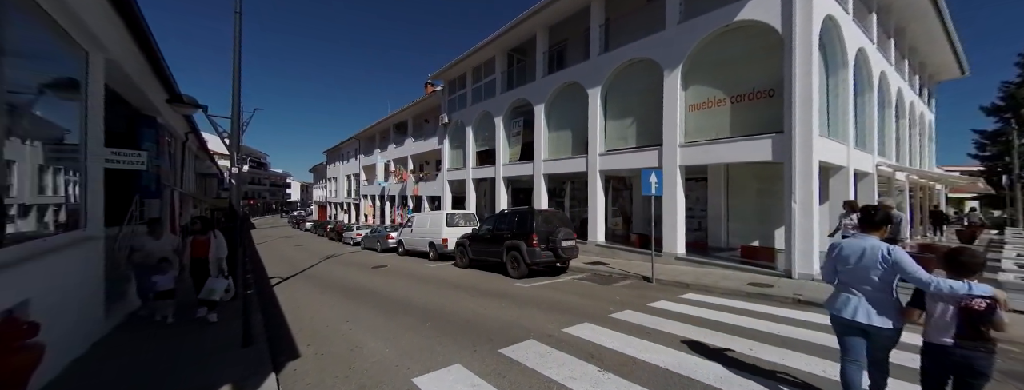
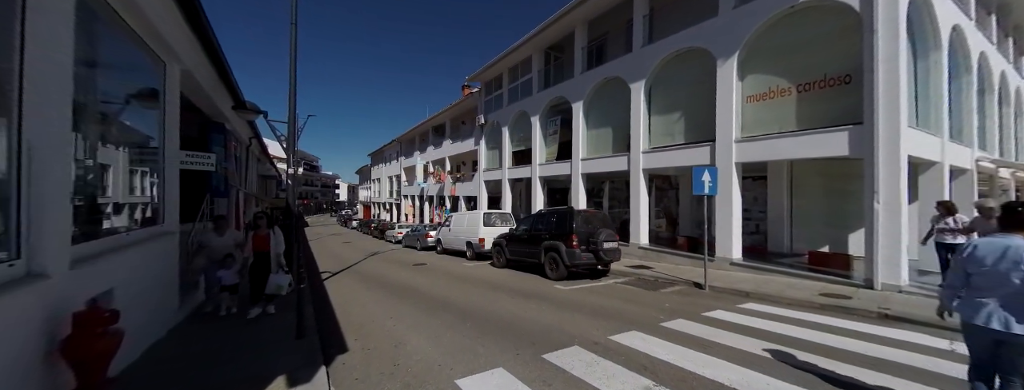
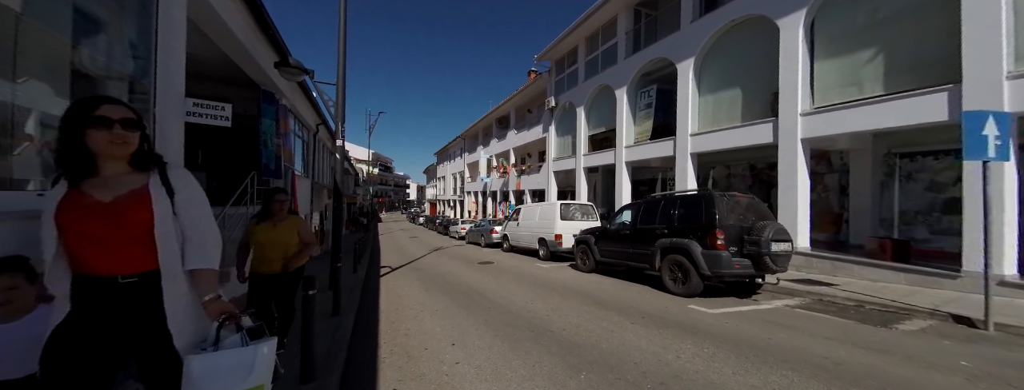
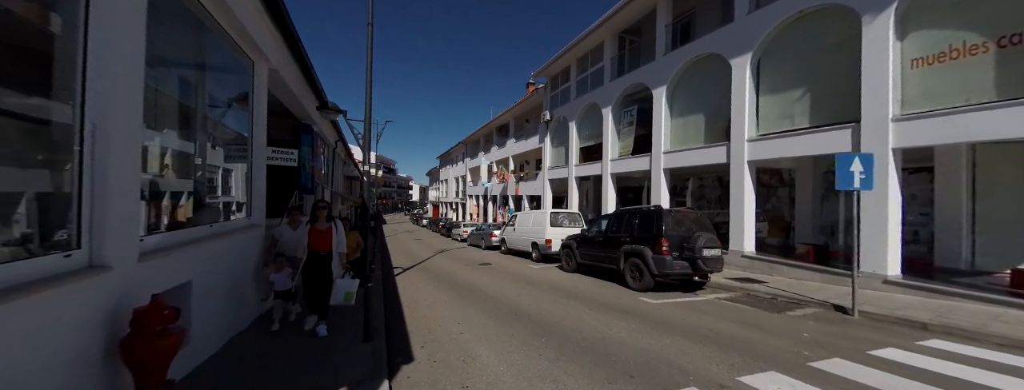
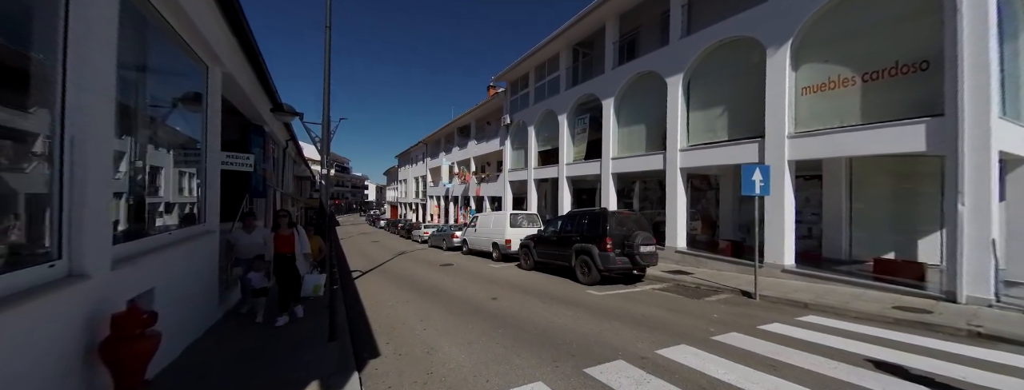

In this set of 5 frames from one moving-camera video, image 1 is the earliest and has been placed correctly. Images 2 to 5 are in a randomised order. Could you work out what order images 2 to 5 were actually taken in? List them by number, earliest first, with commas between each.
2, 5, 4, 3
